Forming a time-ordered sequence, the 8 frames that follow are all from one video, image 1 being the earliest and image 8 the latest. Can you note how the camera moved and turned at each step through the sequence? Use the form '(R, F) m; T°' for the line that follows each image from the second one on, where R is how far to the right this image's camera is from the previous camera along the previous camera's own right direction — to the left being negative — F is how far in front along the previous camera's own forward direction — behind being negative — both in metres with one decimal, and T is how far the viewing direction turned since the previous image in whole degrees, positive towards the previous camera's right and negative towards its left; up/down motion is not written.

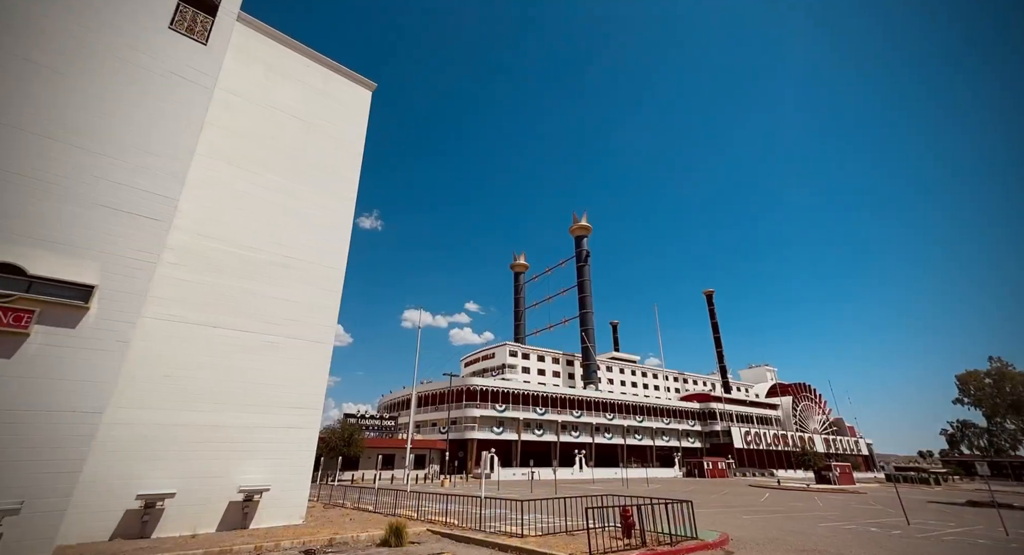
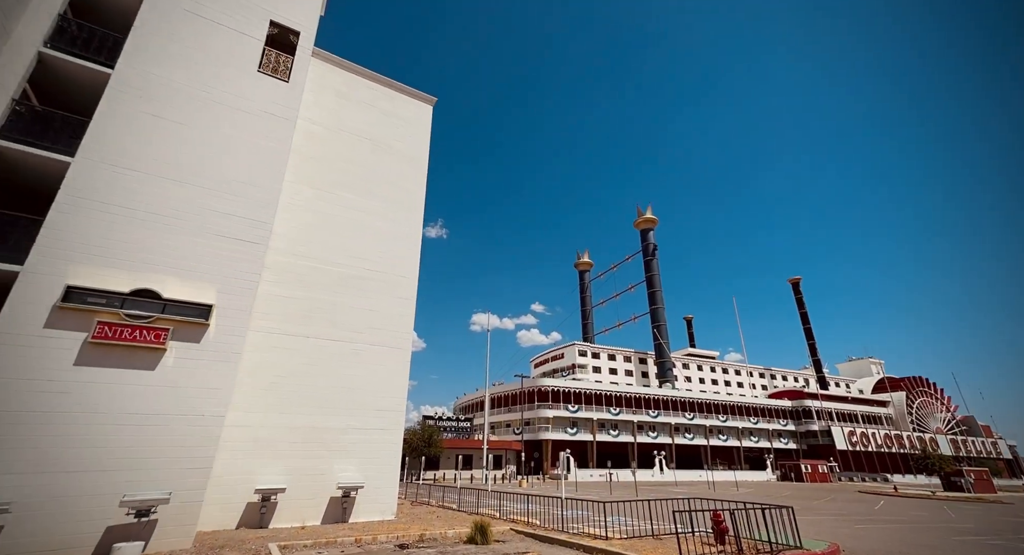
(-0.2, -0.7) m; -8°
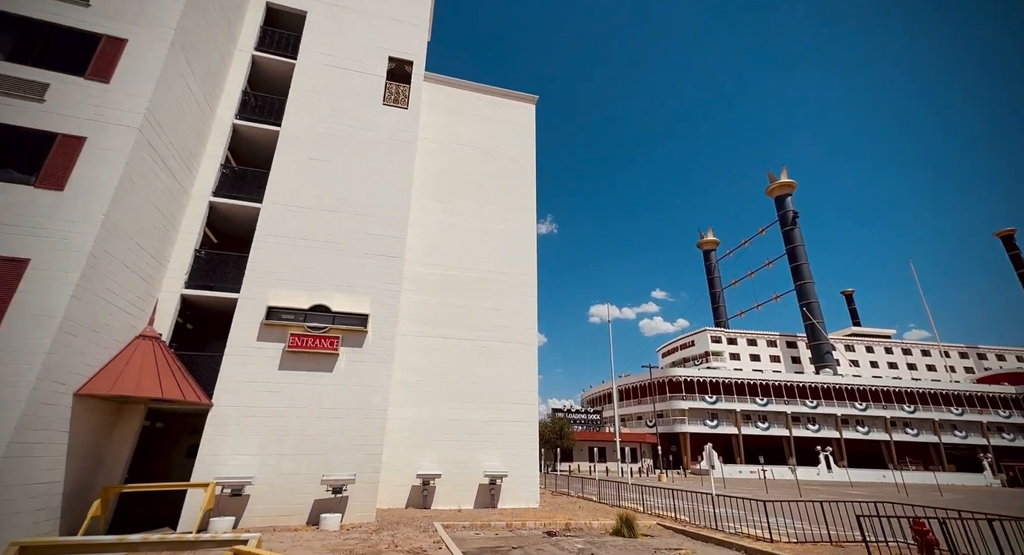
(-0.2, -0.8) m; -14°
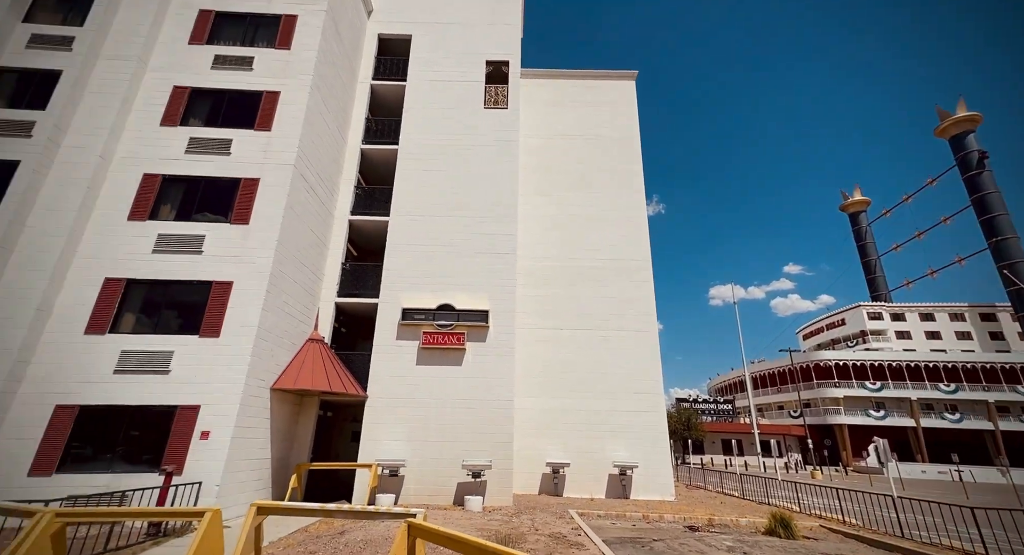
(-0.1, -0.4) m; -14°
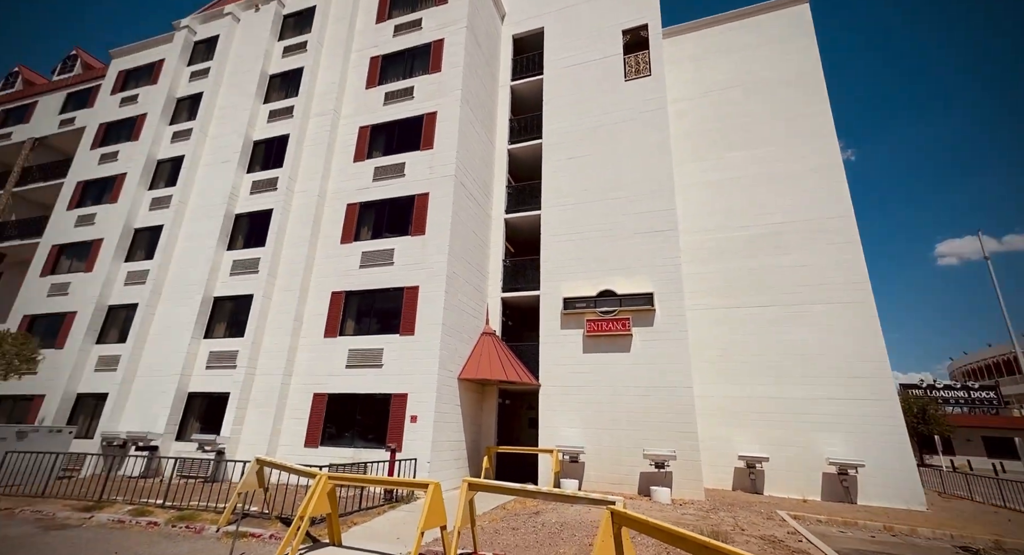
(+0.4, +0.2) m; -21°
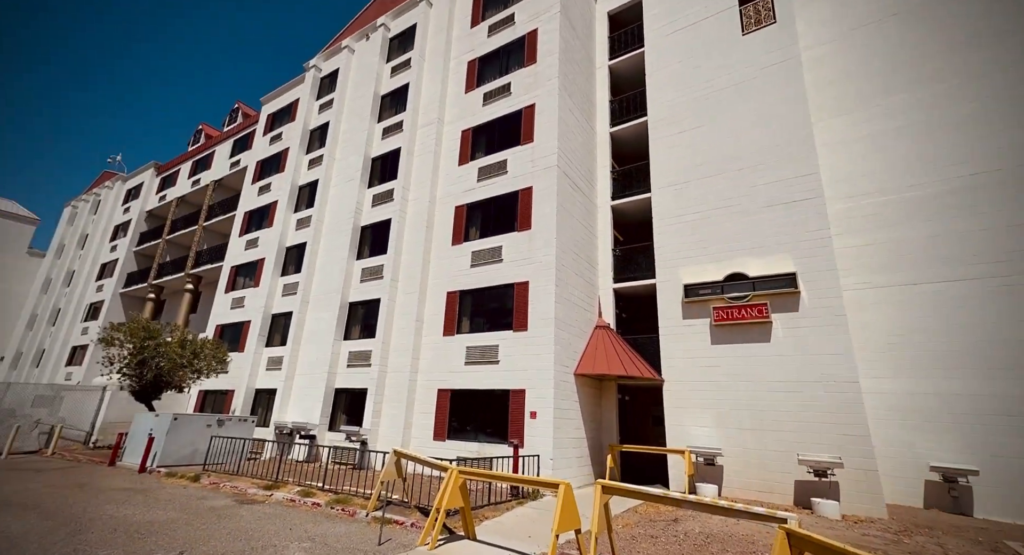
(0.0, +0.5) m; -14°
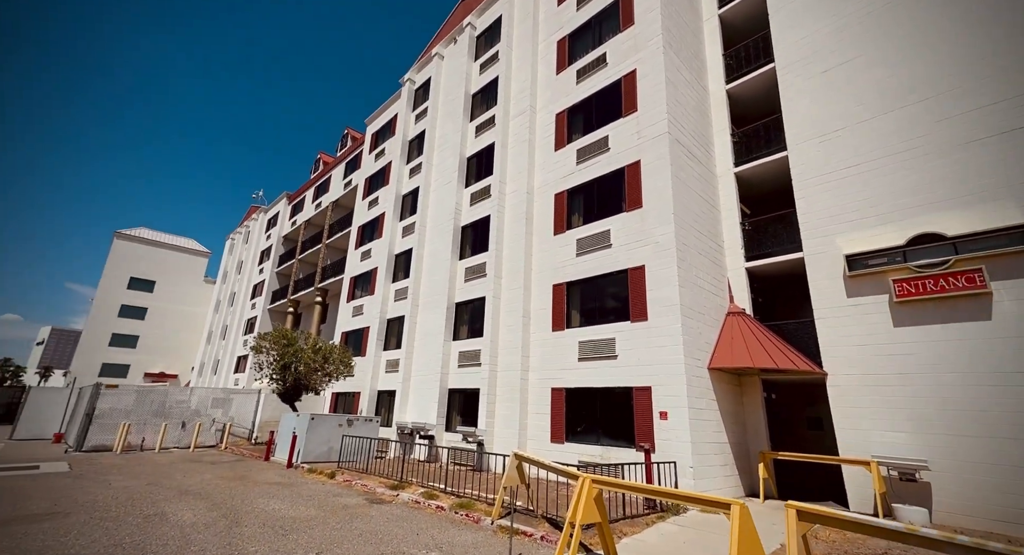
(-0.4, +1.1) m; -12°
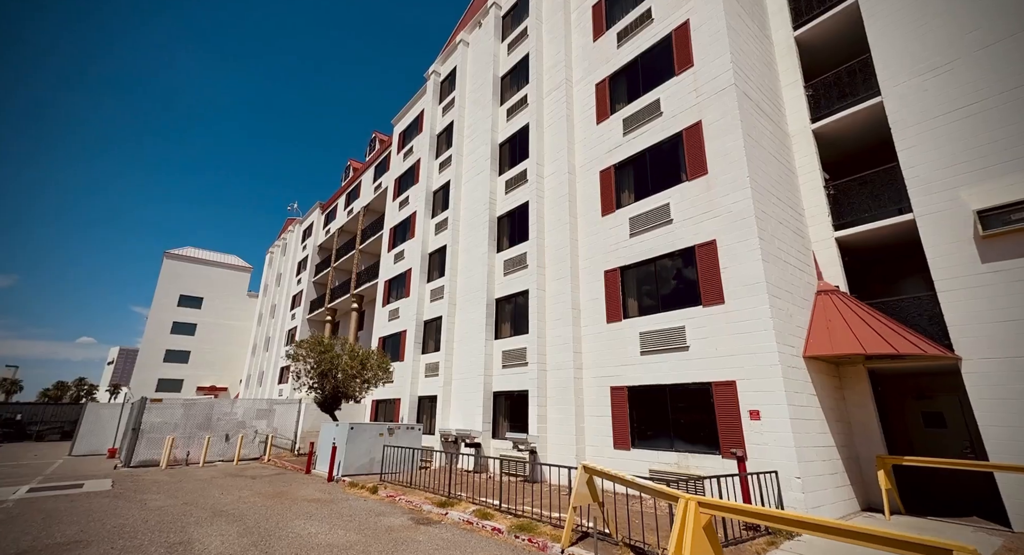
(-0.4, +1.5) m; -4°
